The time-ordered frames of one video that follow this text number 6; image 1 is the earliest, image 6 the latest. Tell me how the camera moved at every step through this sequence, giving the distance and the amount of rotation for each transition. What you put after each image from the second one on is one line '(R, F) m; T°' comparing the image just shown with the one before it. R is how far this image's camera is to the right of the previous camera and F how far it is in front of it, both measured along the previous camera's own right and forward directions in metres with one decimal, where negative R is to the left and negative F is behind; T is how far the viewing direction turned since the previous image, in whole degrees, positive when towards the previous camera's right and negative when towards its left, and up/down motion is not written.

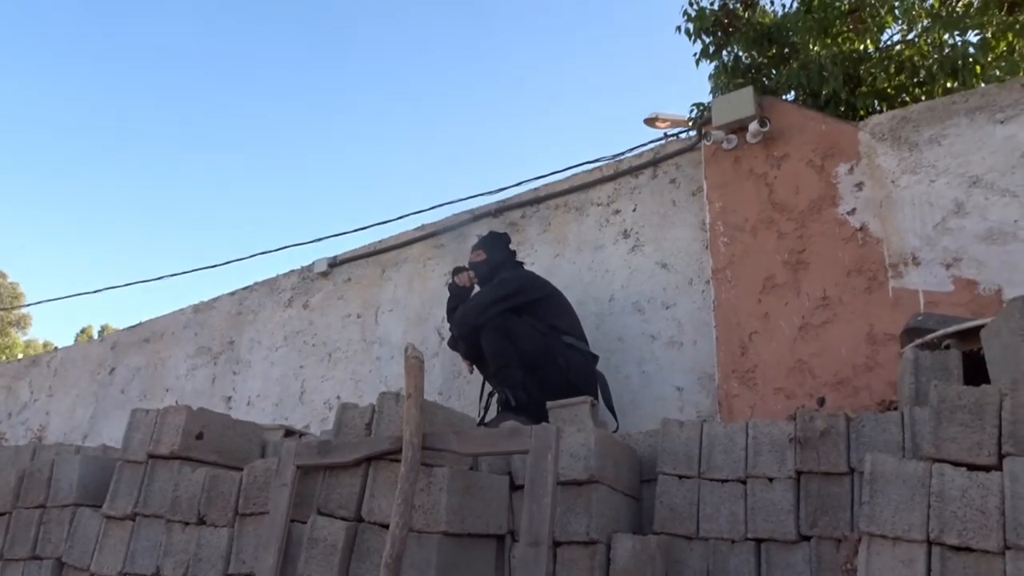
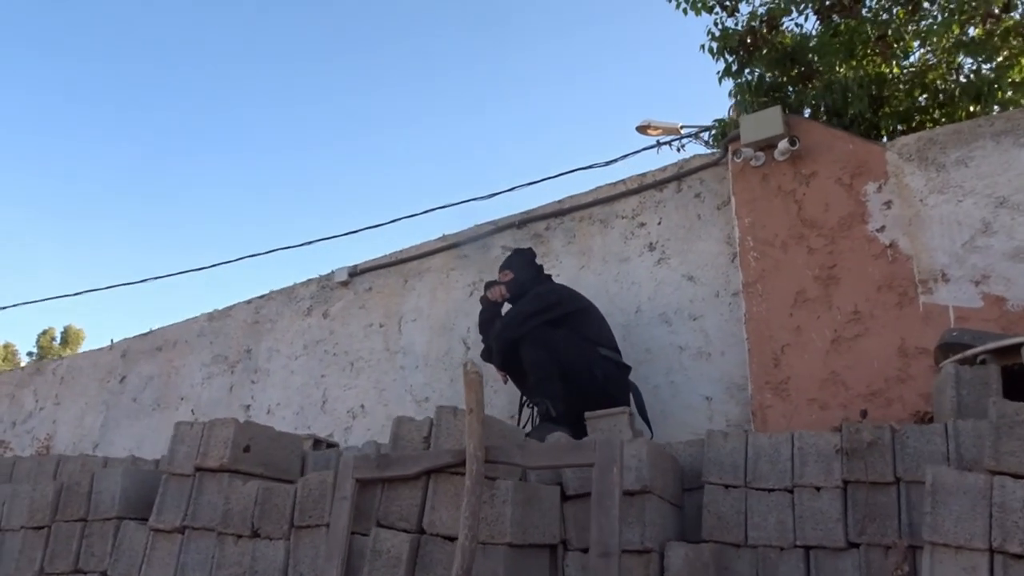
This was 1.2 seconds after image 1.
(-0.5, -0.1) m; +2°
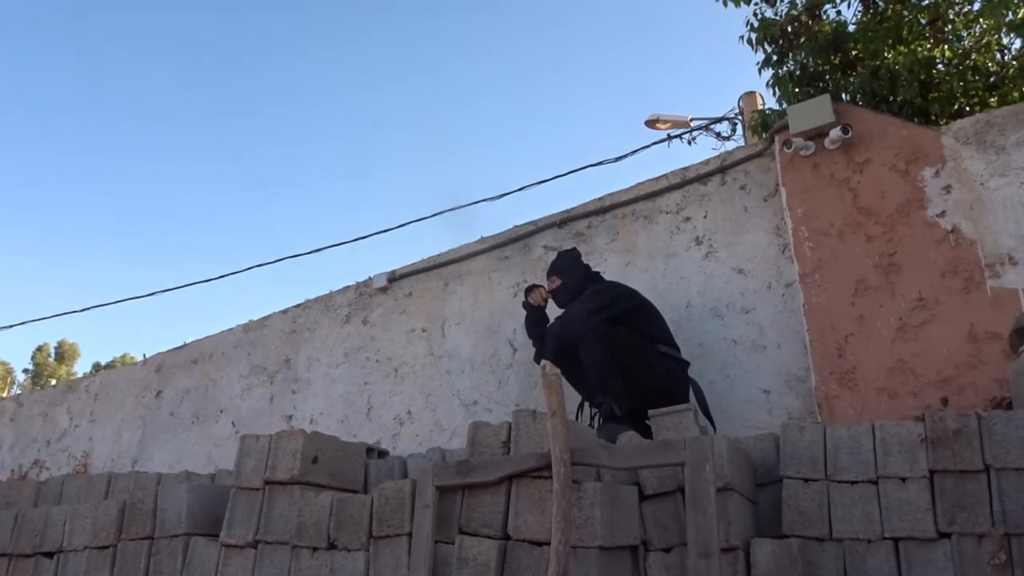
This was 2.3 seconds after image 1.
(-0.4, +0.1) m; 0°
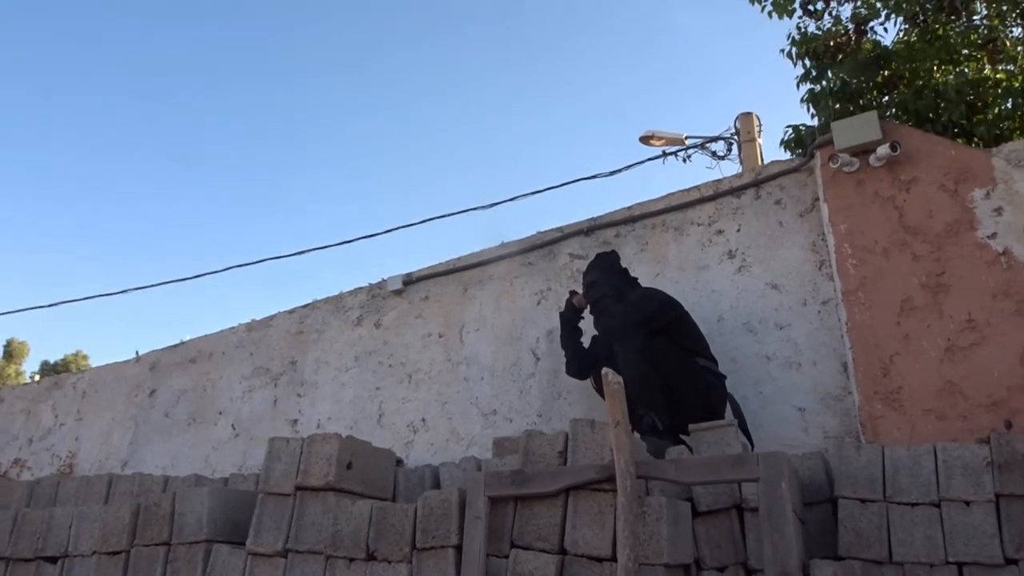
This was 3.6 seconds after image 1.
(-0.5, +0.2) m; +3°
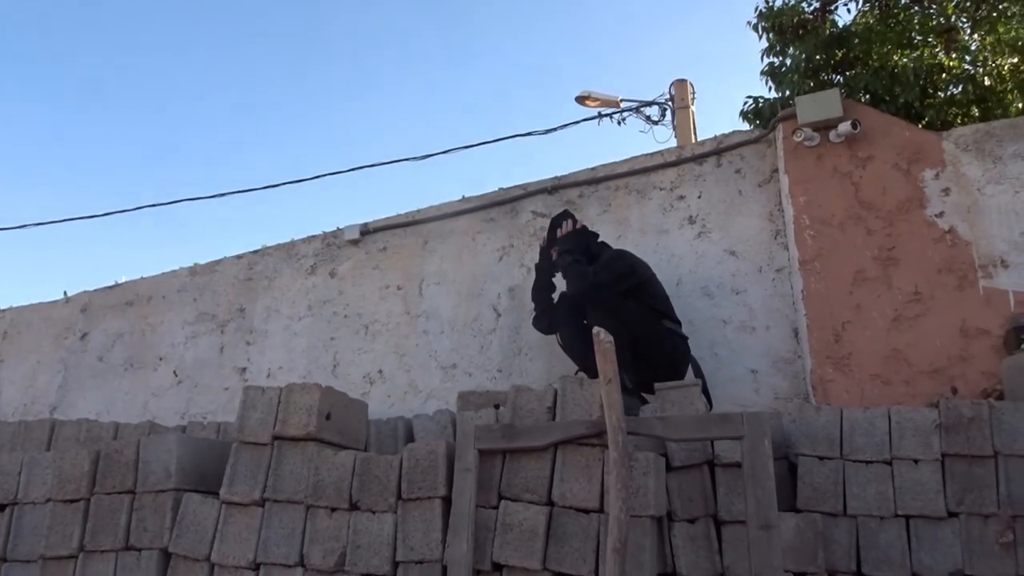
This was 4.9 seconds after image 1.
(-0.5, 0.0) m; +7°
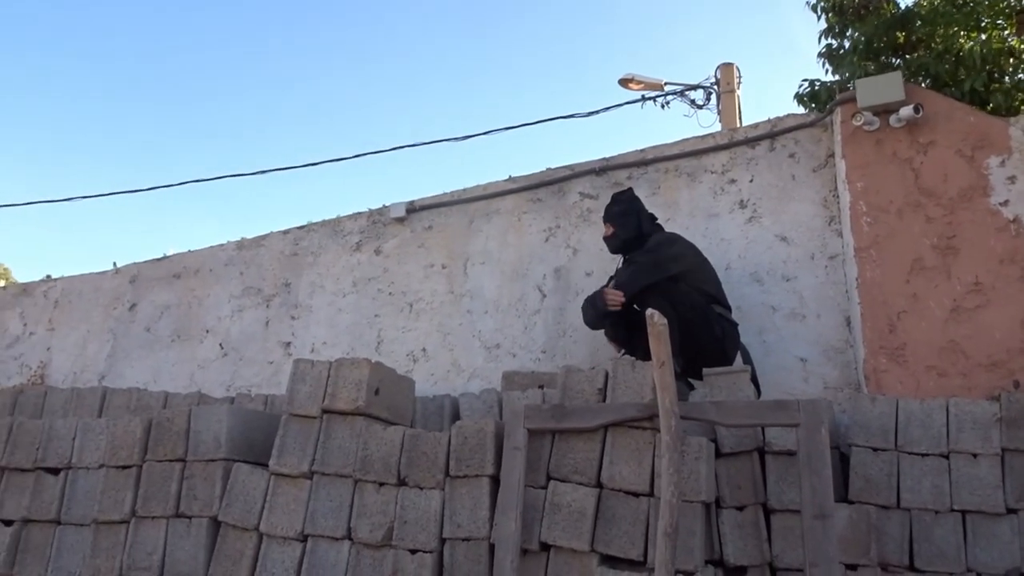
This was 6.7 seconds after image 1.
(-0.1, 0.0) m; -2°
